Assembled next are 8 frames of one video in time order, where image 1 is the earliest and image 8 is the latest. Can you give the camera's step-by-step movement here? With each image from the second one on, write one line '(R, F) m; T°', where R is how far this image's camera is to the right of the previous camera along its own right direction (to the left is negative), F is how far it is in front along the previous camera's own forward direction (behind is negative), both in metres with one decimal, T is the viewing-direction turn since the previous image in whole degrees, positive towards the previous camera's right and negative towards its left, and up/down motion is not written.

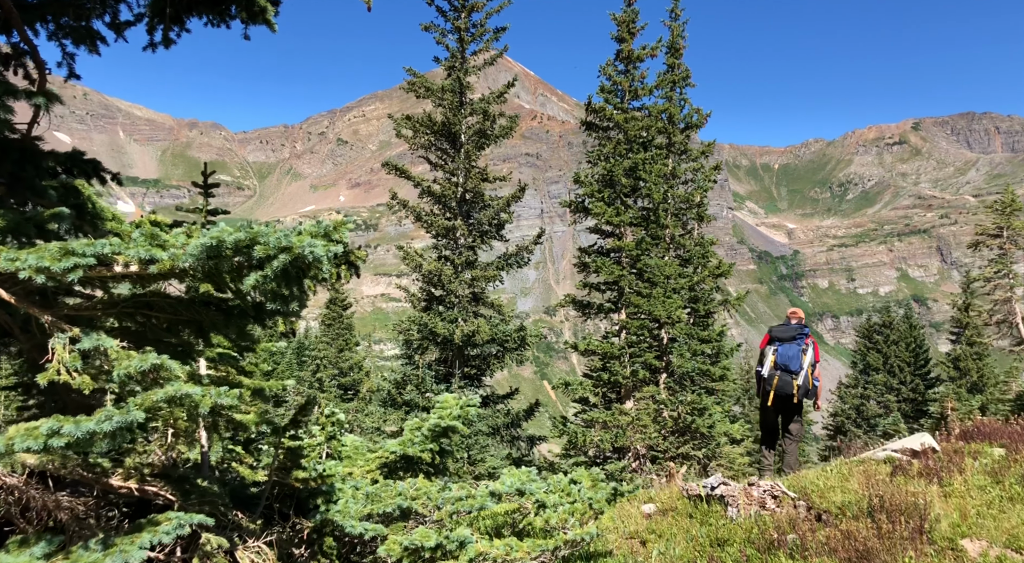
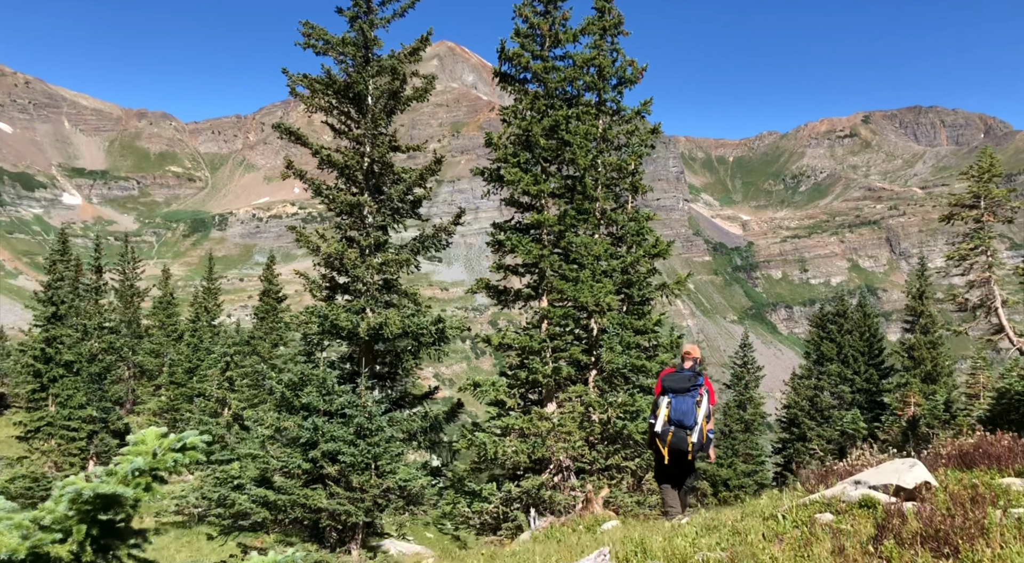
(+1.6, +4.3) m; +3°
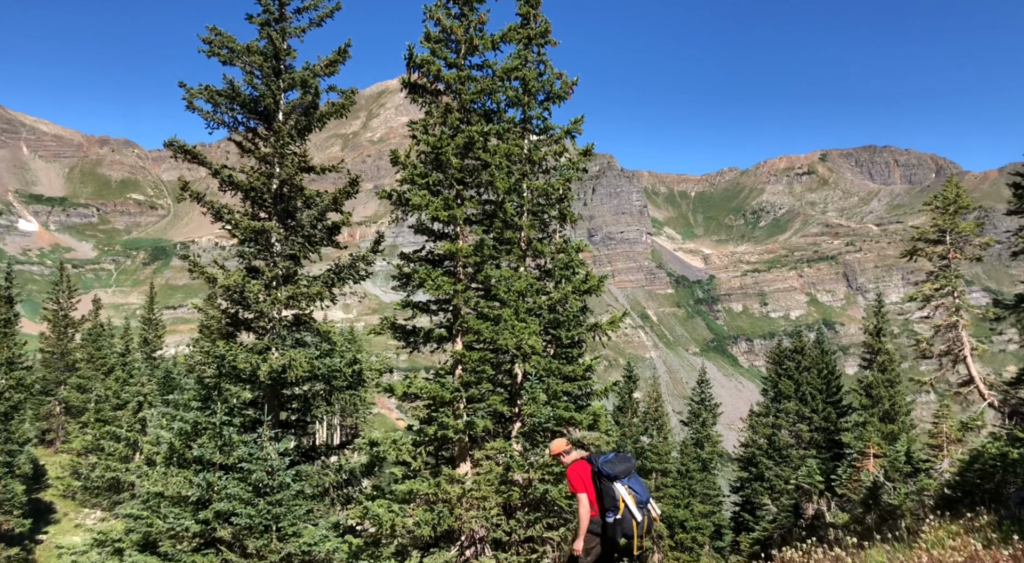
(+1.3, +3.0) m; +2°
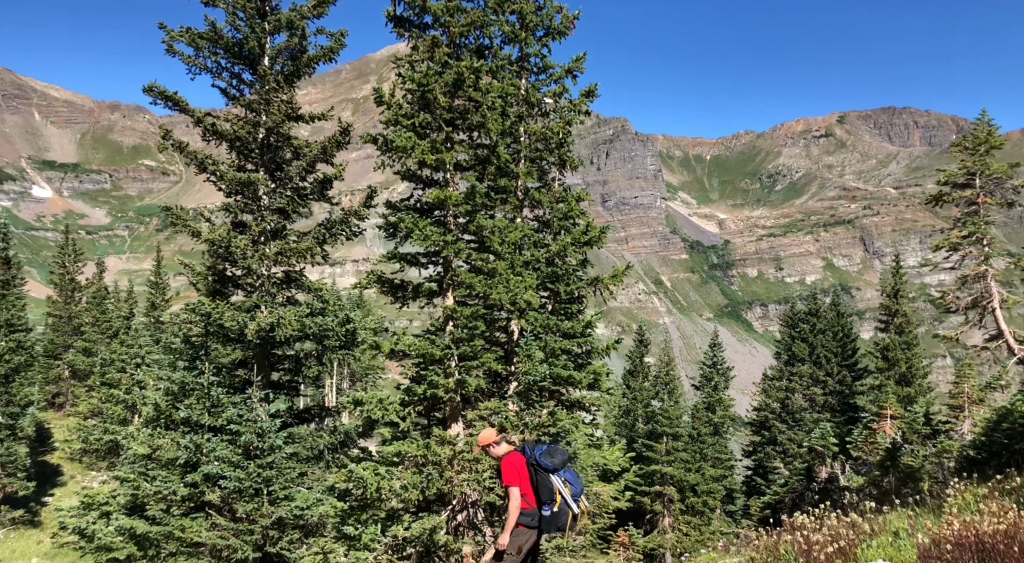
(+0.4, +1.4) m; -1°
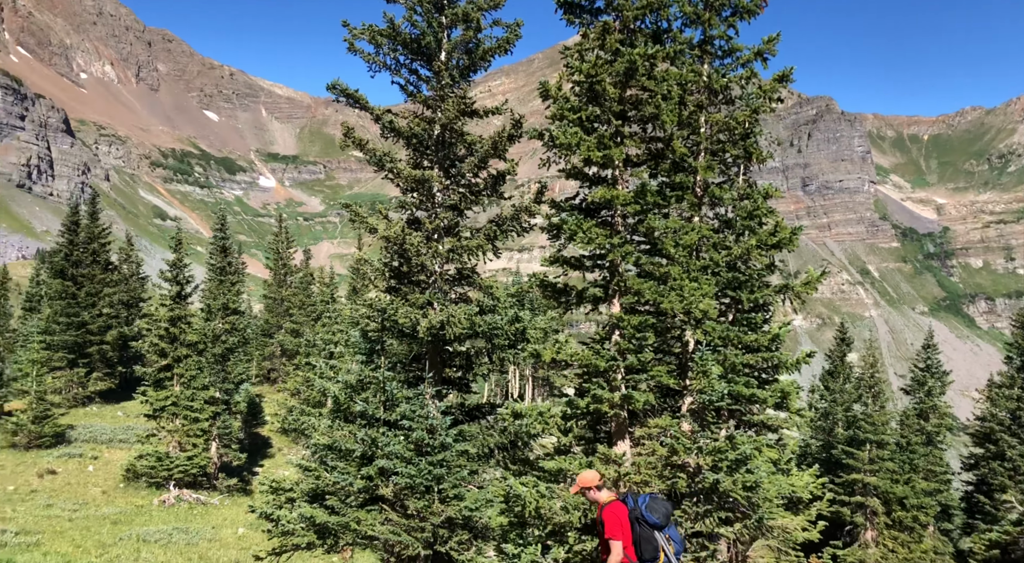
(+0.4, +1.3) m; -13°
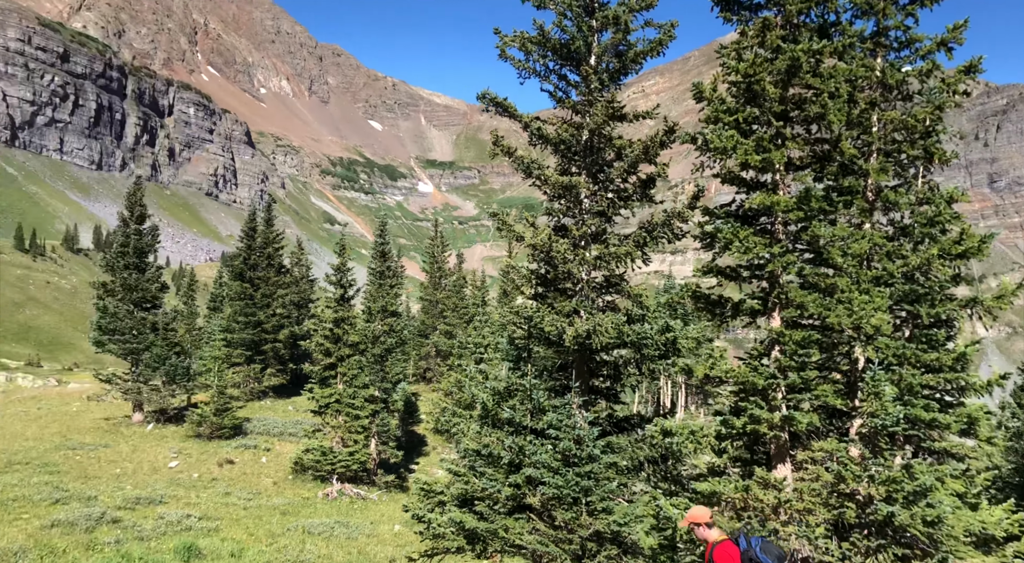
(+0.1, +0.5) m; -10°
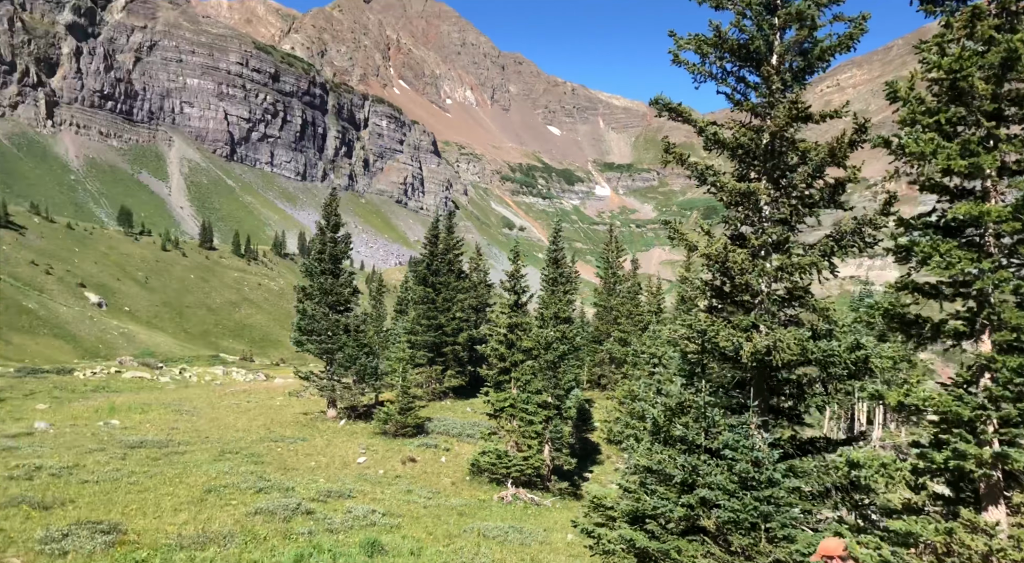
(+0.1, +0.6) m; -12°
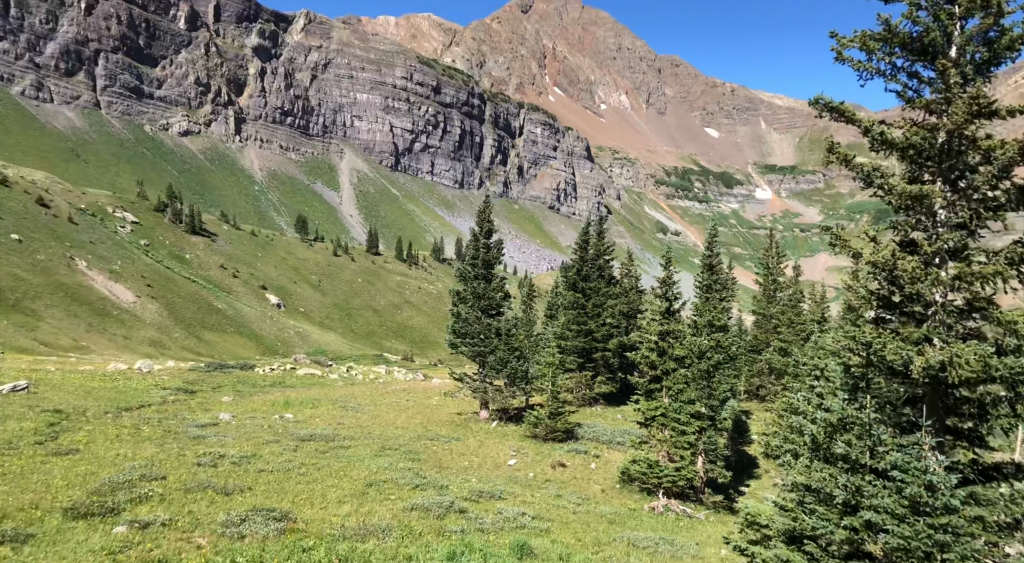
(+0.1, +0.2) m; -10°
